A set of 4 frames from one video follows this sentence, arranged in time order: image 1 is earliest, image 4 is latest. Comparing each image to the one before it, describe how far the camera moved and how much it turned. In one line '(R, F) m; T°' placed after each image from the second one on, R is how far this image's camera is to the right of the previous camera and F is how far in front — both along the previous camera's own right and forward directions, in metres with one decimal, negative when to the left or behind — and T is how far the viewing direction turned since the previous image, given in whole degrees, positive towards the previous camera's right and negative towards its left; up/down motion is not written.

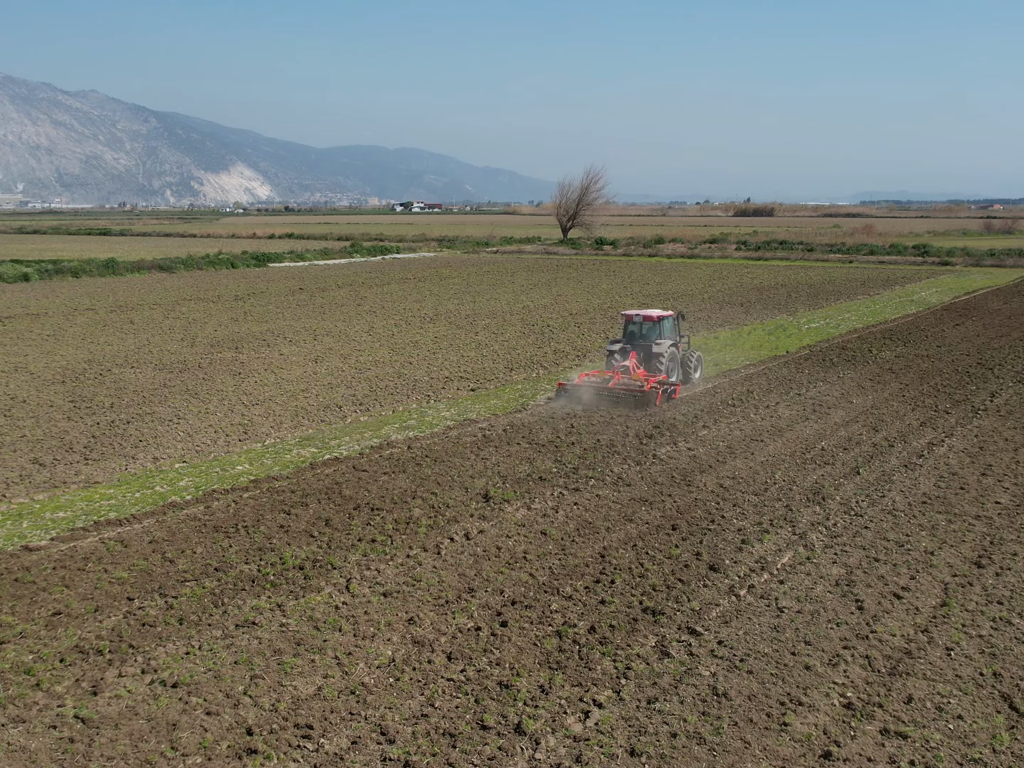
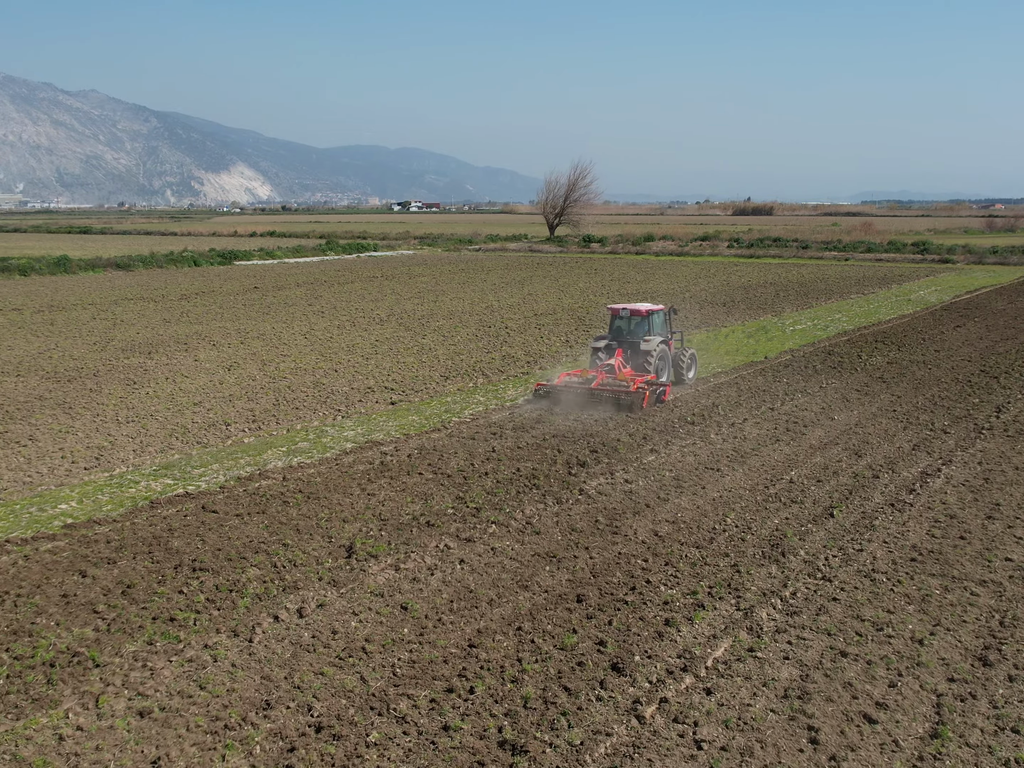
(+0.9, +2.5) m; 0°
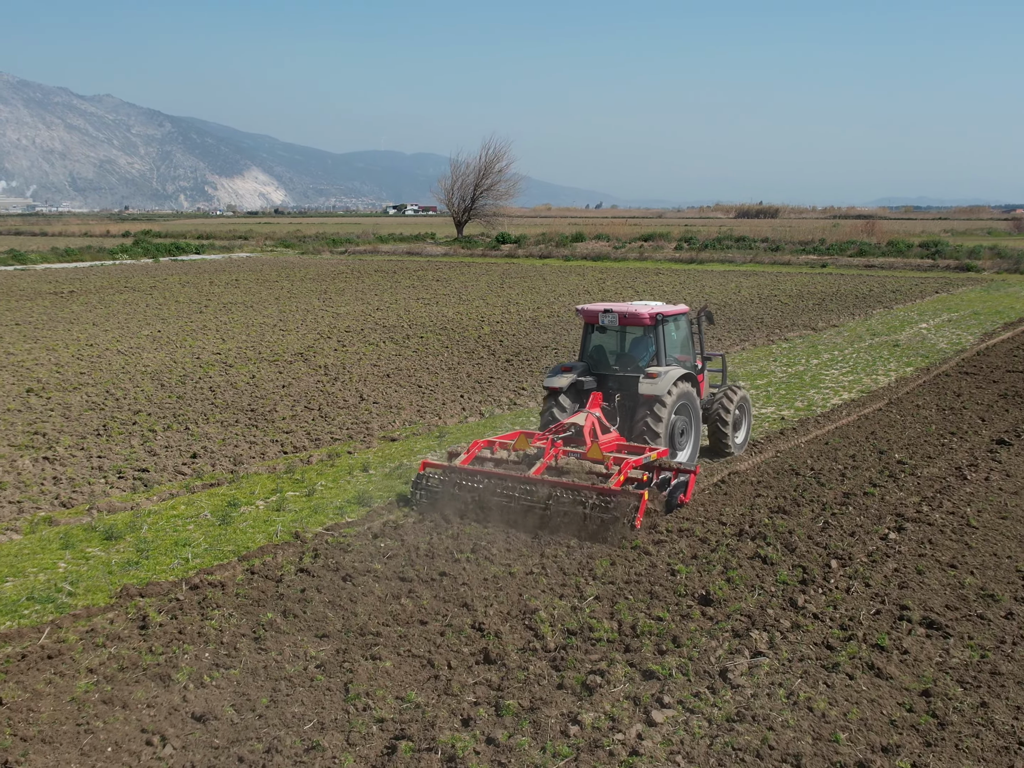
(+5.3, +14.8) m; -1°
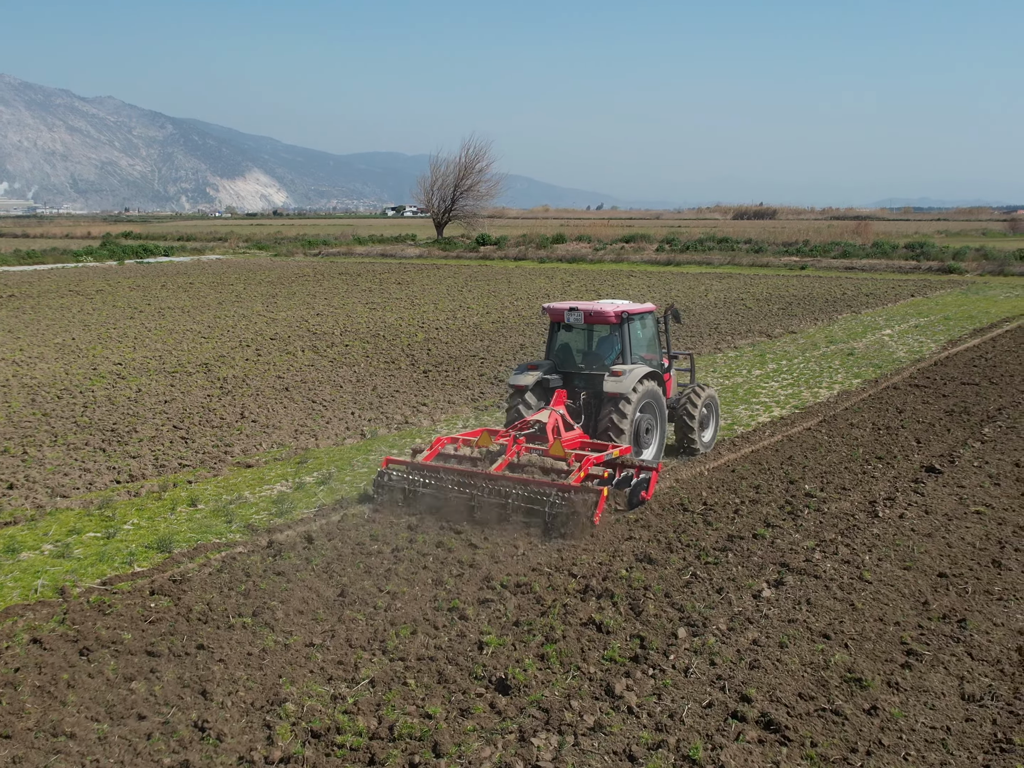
(+0.9, +1.0) m; 0°
